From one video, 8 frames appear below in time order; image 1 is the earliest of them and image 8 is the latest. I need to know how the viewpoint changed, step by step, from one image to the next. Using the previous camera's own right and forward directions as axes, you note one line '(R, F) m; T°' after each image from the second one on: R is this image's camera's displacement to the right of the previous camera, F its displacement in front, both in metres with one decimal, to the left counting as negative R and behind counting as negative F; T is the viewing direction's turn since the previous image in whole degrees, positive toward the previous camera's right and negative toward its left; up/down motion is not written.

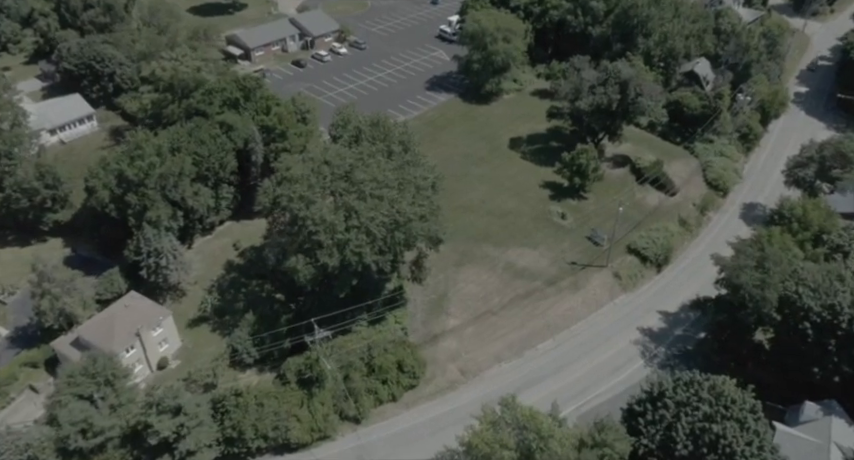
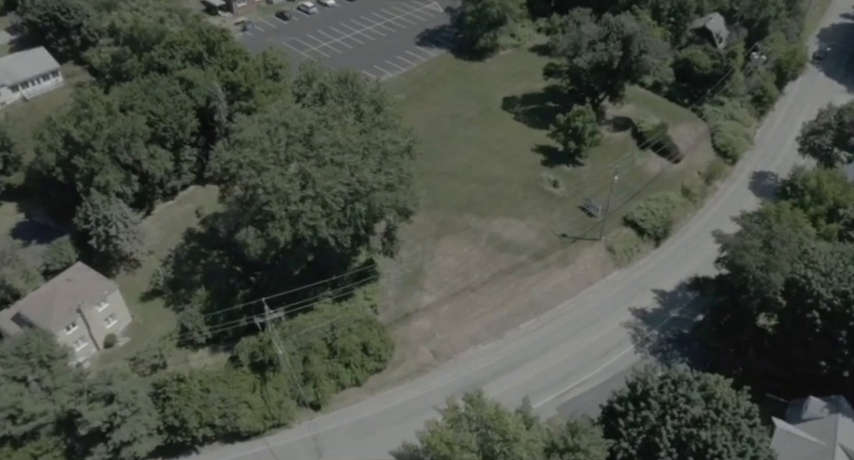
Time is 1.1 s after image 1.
(+2.8, +5.2) m; -1°
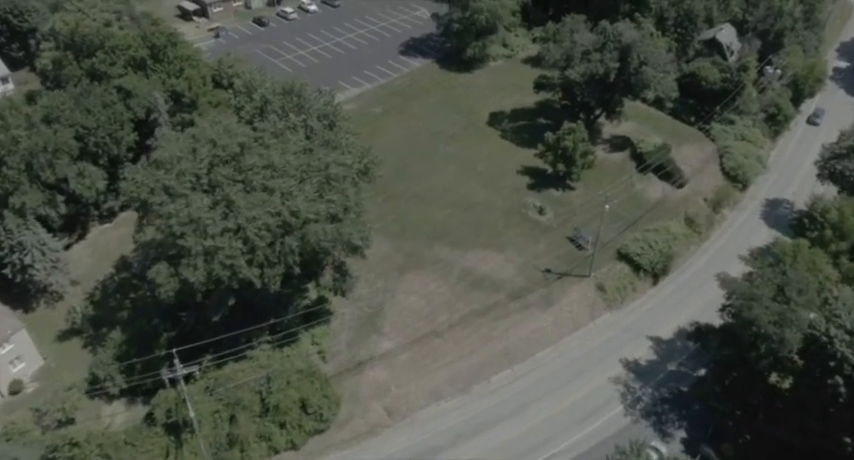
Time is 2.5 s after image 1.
(+3.2, +7.2) m; -1°
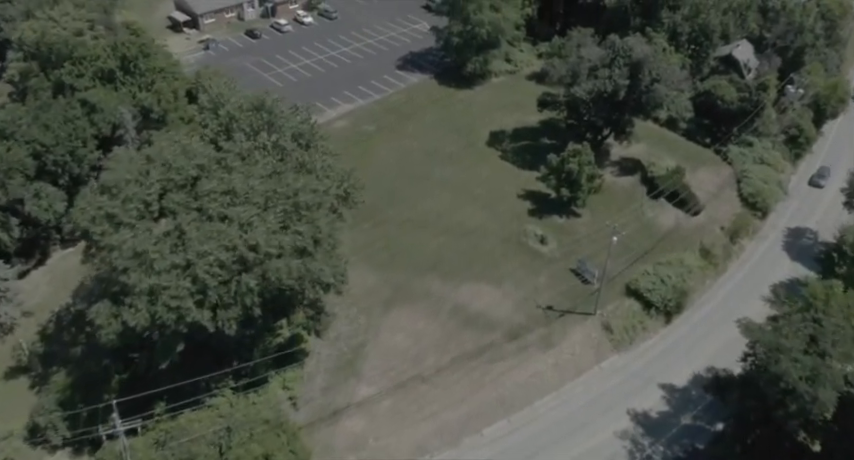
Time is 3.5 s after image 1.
(+1.3, +4.7) m; -1°
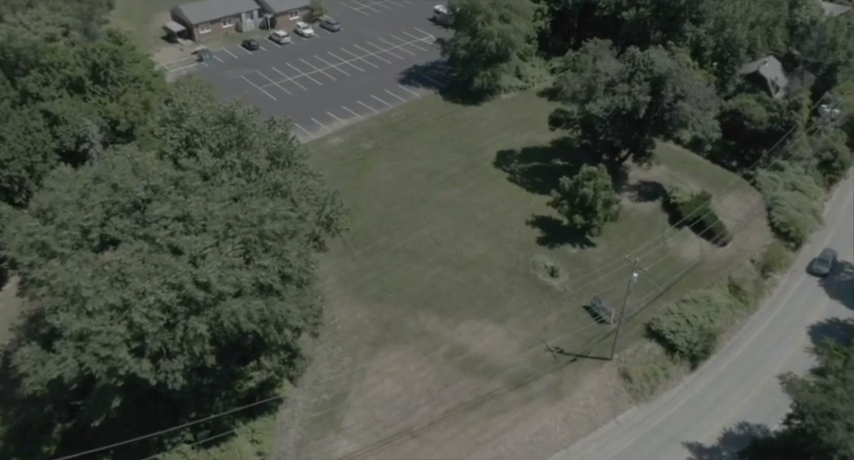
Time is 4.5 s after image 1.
(+0.9, +5.2) m; -1°
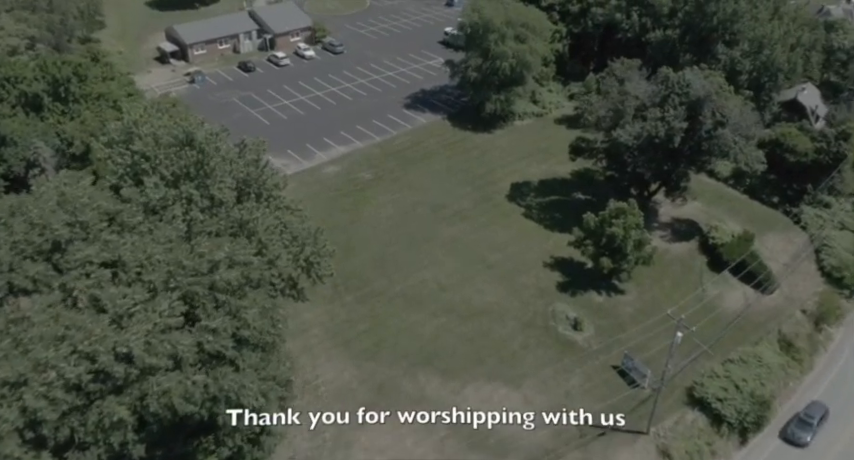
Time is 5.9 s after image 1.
(+0.4, +6.3) m; -1°
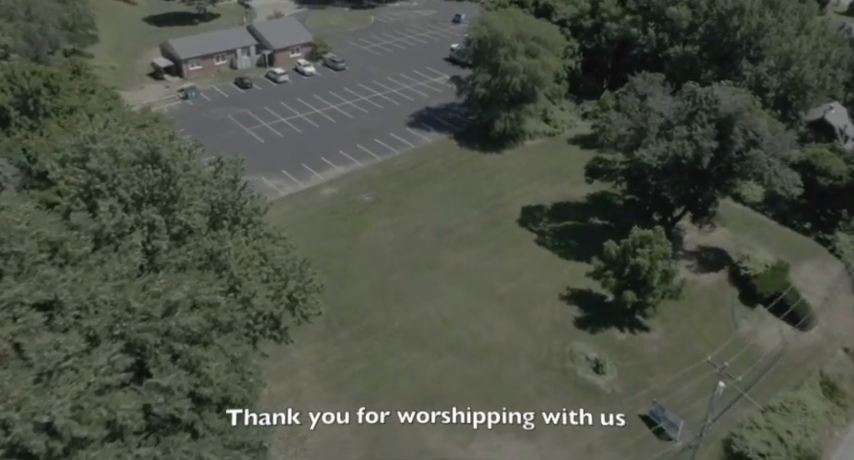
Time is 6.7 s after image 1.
(+0.1, +4.0) m; 0°
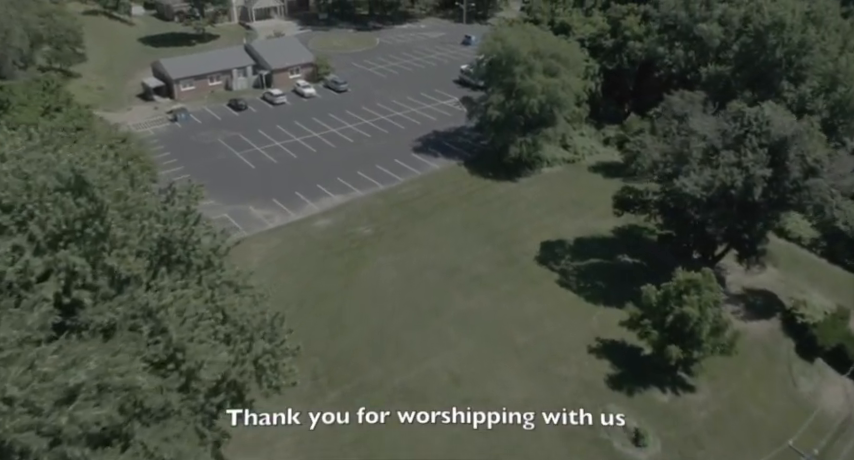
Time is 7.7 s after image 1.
(0.0, +5.6) m; -1°
